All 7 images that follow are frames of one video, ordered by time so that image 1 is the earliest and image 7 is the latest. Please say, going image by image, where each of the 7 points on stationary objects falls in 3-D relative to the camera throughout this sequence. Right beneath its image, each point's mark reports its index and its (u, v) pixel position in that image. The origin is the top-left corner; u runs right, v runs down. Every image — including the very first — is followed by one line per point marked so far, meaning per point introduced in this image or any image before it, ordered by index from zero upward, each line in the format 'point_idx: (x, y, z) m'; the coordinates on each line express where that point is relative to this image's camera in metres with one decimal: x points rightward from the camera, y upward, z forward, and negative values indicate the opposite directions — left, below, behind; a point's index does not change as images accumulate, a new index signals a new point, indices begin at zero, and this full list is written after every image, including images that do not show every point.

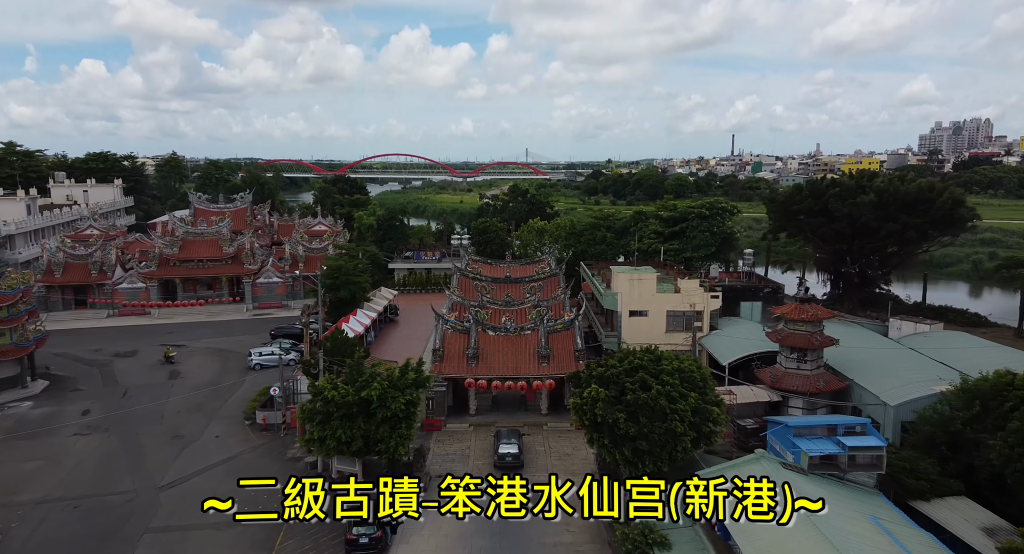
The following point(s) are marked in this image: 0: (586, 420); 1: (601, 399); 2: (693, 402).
0: (+2.3, -4.5, +19.8) m
1: (+2.7, -3.8, +19.5) m
2: (+5.5, -3.8, +19.1) m
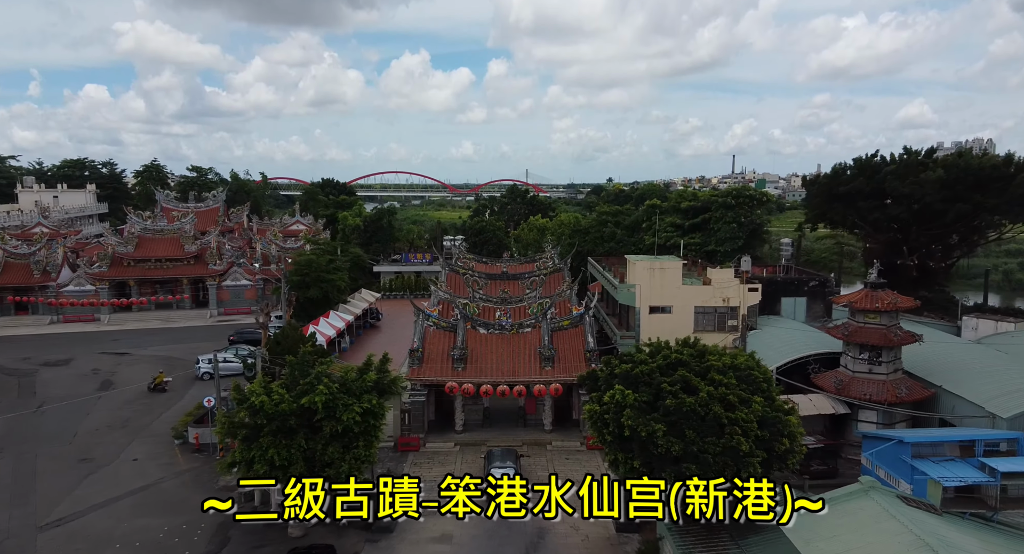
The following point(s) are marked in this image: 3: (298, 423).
0: (+2.2, -3.6, +14.3) m
1: (+2.6, -2.9, +14.0) m
2: (+5.3, -2.9, +13.6) m
3: (-5.4, -3.7, +15.9) m
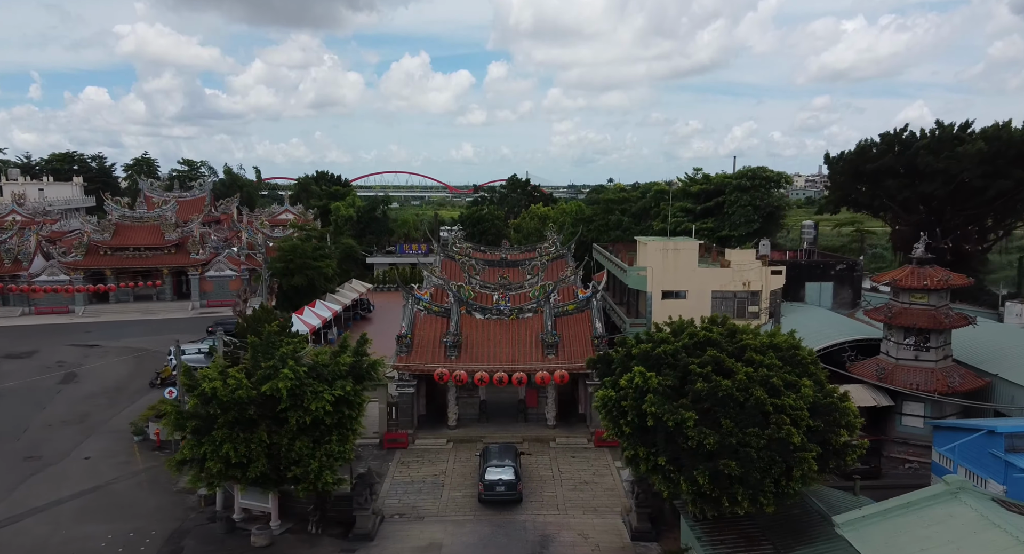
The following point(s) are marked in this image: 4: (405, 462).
0: (+2.2, -2.8, +11.9) m
1: (+2.6, -2.1, +11.7) m
2: (+5.3, -2.1, +11.2) m
3: (-5.5, -2.9, +13.5) m
4: (-3.3, -5.6, +19.2) m
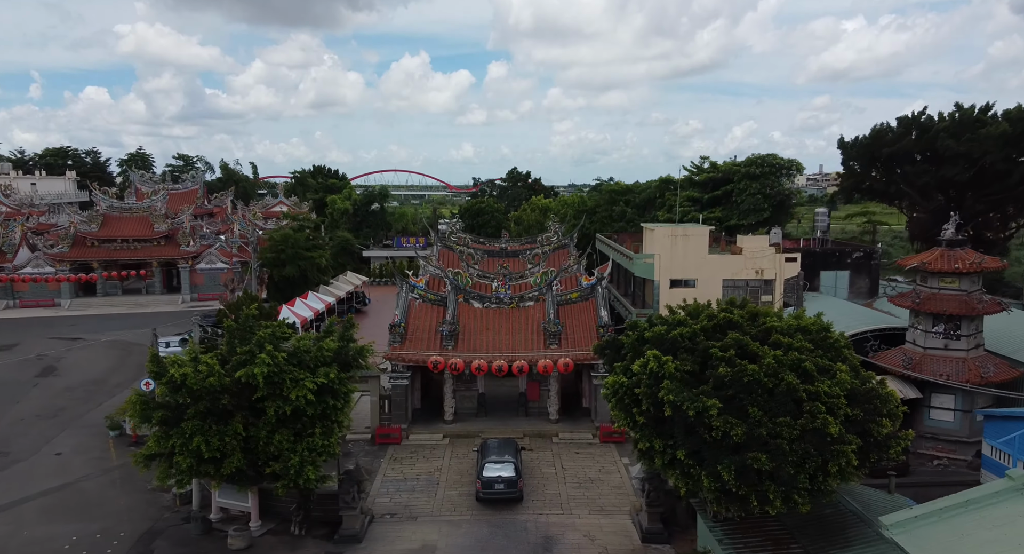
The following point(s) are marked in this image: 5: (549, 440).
0: (+2.2, -2.3, +10.7) m
1: (+2.6, -1.6, +10.4) m
2: (+5.3, -1.6, +10.0) m
3: (-5.4, -2.5, +12.3) m
4: (-3.3, -5.2, +17.9) m
5: (+1.1, -4.9, +18.9) m
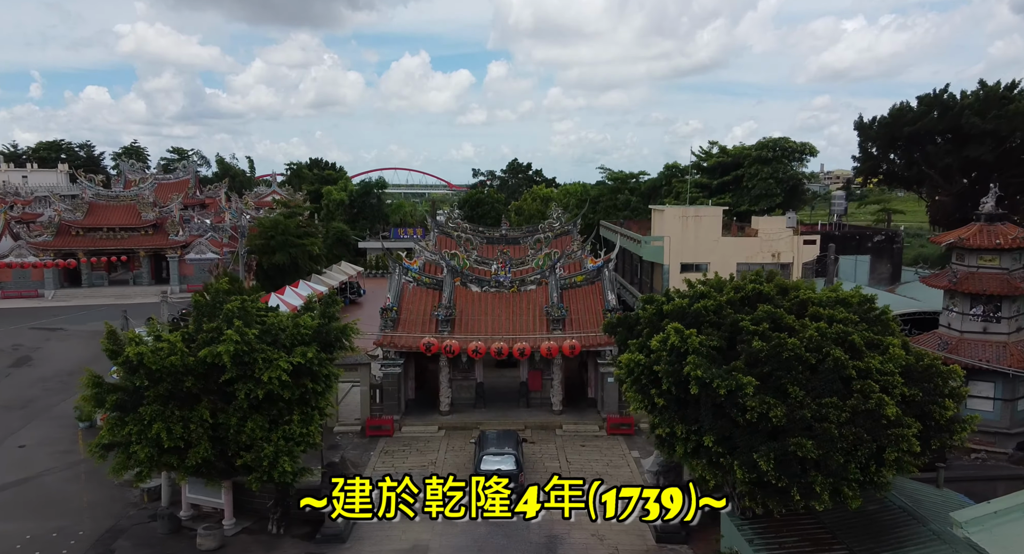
0: (+2.2, -1.8, +9.3) m
1: (+2.6, -1.1, +9.1) m
2: (+5.3, -1.1, +8.6) m
3: (-5.4, -1.9, +10.9) m
4: (-3.2, -4.6, +16.6) m
5: (+1.1, -4.3, +17.5) m
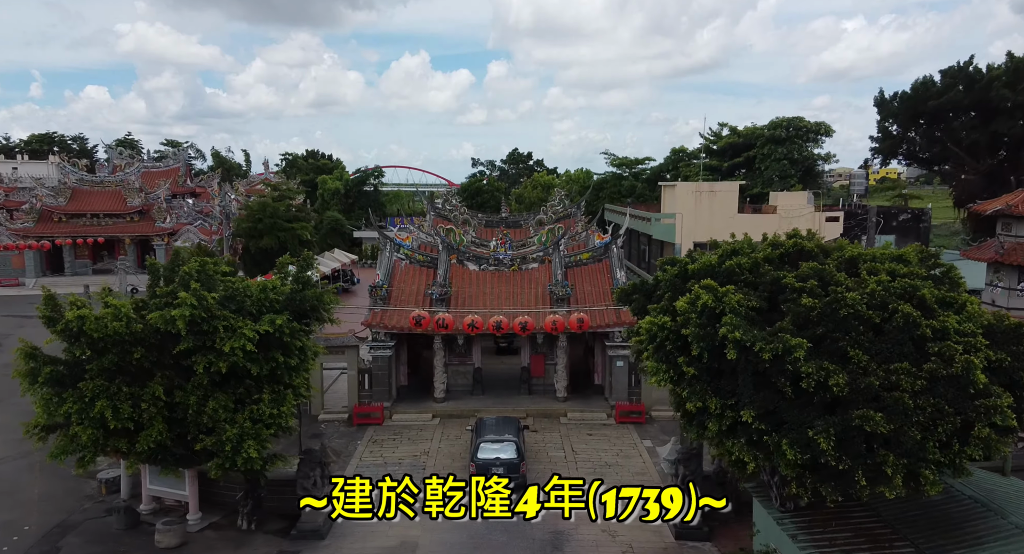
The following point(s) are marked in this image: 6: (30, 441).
0: (+2.2, -1.1, +7.9) m
1: (+2.6, -0.4, +7.6) m
2: (+5.3, -0.4, +7.2) m
3: (-5.4, -1.2, +9.5) m
4: (-3.2, -3.9, +15.1) m
5: (+1.1, -3.7, +16.1) m
6: (-11.4, -3.9, +14.9) m
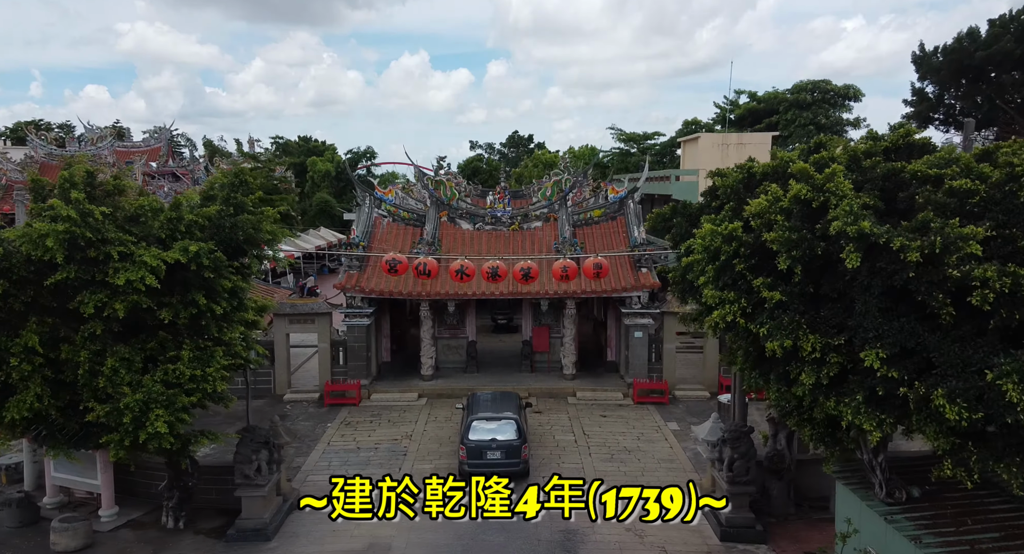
0: (+2.2, -0.1, +5.4) m
1: (+2.6, +0.6, +5.2) m
2: (+5.3, +0.6, +4.7) m
3: (-5.4, -0.2, +7.0) m
4: (-3.2, -2.9, +12.7) m
5: (+1.1, -2.7, +13.6) m
6: (-11.4, -2.9, +12.4) m
